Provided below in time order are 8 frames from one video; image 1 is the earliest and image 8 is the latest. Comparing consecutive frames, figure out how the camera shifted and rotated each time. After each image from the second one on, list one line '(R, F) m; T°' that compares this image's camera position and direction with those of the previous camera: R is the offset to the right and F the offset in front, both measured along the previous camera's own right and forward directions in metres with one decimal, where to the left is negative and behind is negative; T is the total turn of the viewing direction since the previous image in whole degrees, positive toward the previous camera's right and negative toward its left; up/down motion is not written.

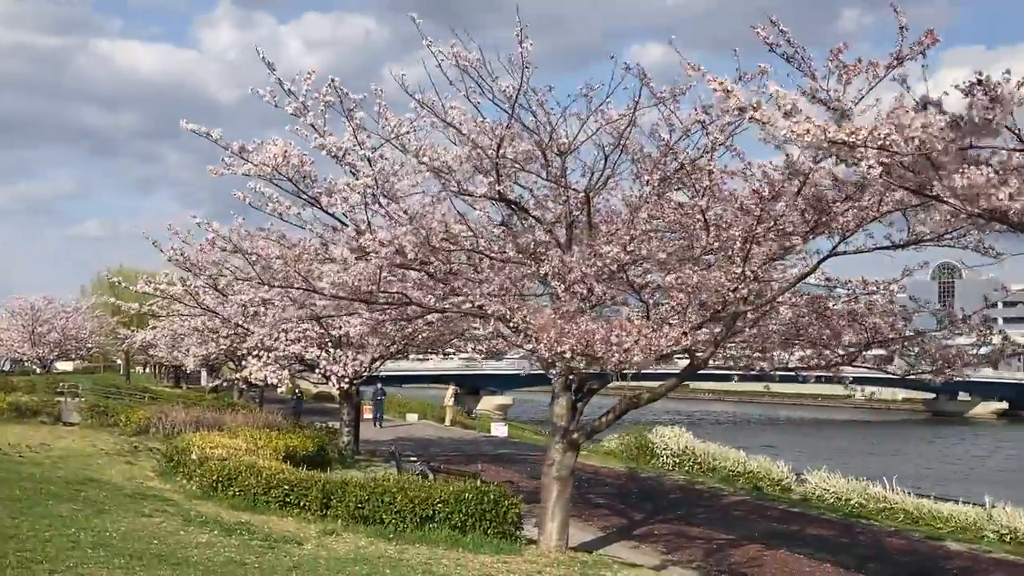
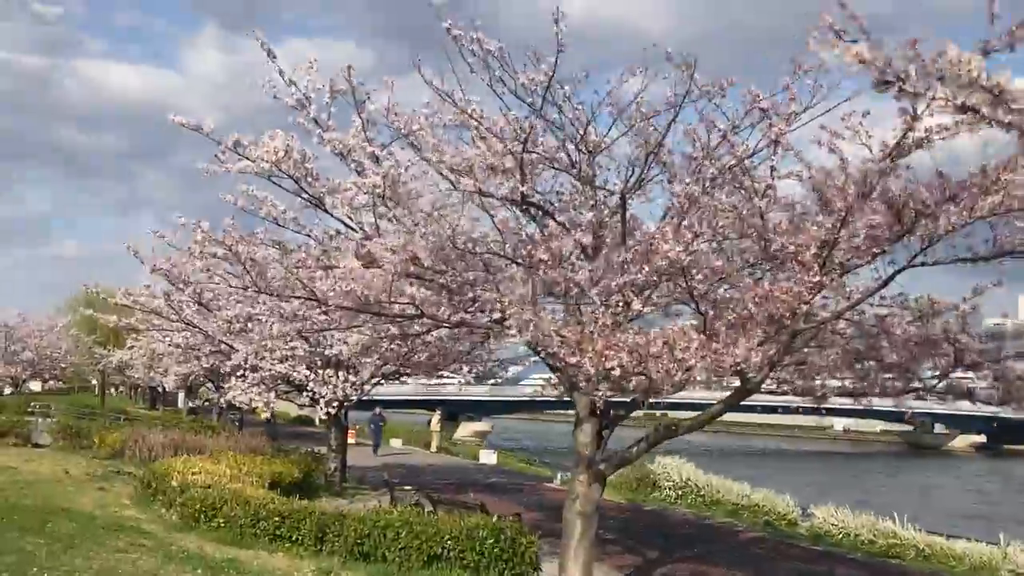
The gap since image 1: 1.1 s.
(-0.4, +1.1) m; +1°
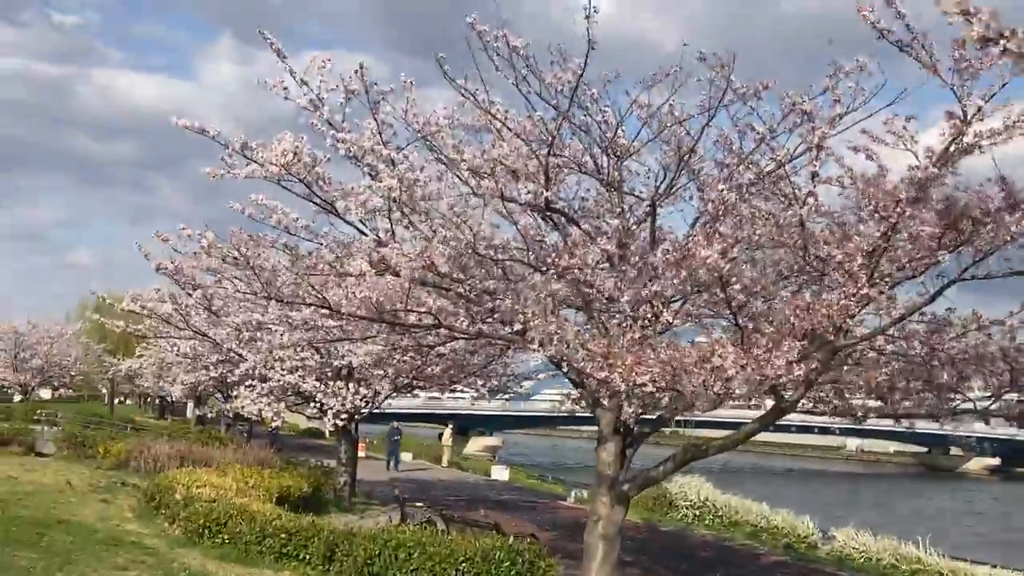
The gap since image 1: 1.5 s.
(-0.1, +0.4) m; -1°
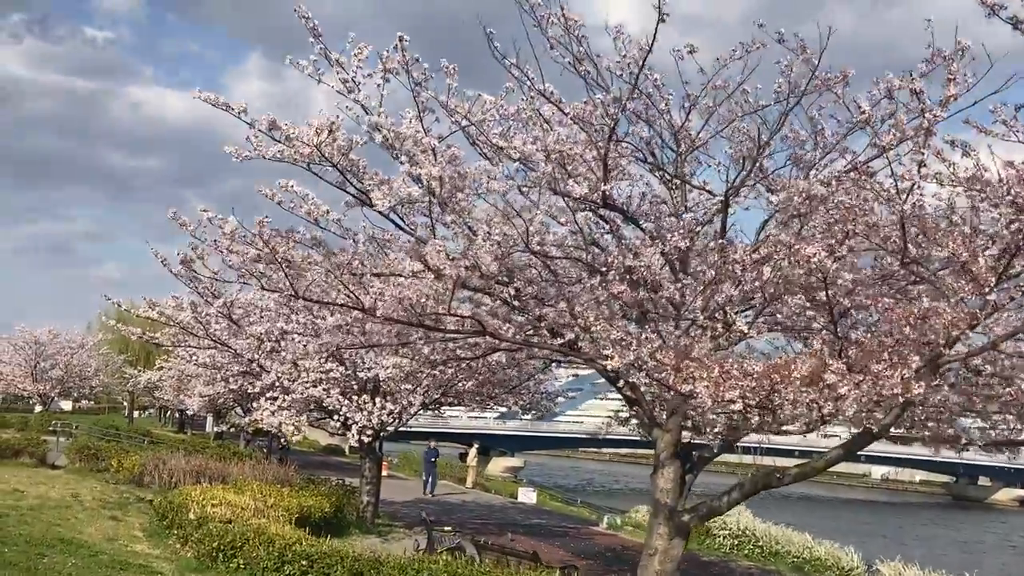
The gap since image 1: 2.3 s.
(-0.2, +0.9) m; -1°
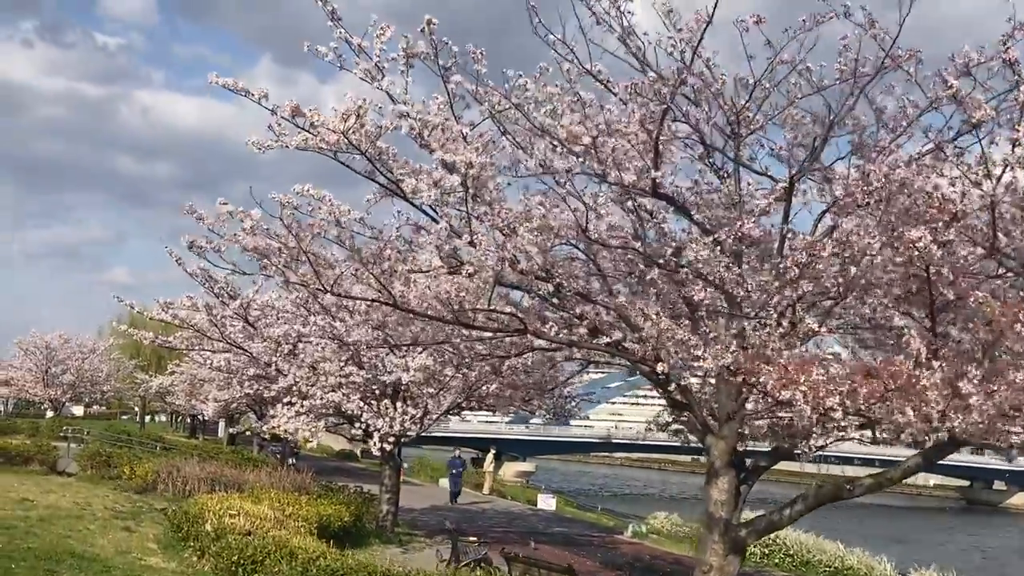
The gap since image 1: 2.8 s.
(-0.2, +0.6) m; 0°
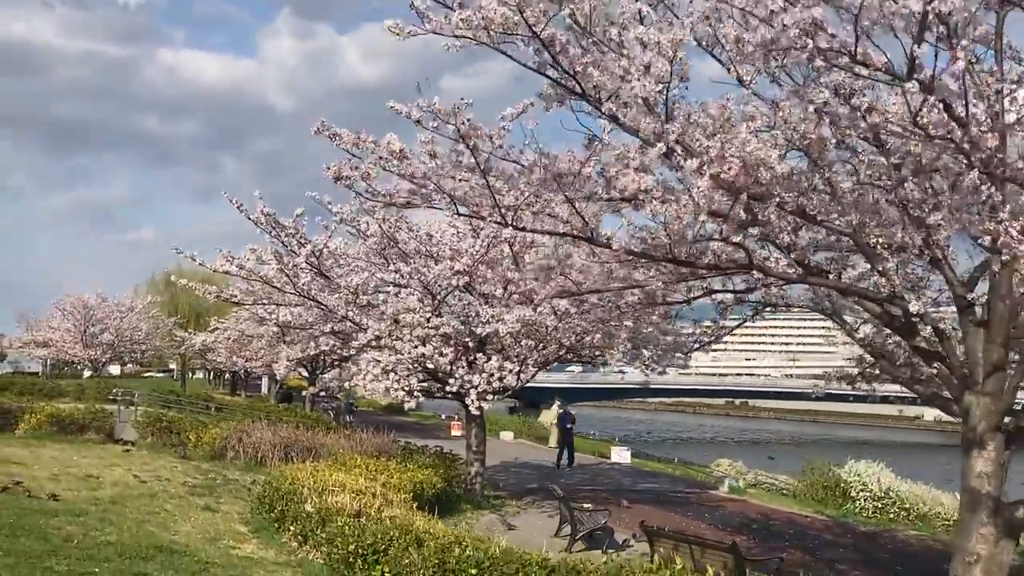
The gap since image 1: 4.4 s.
(-1.0, +1.7) m; -1°
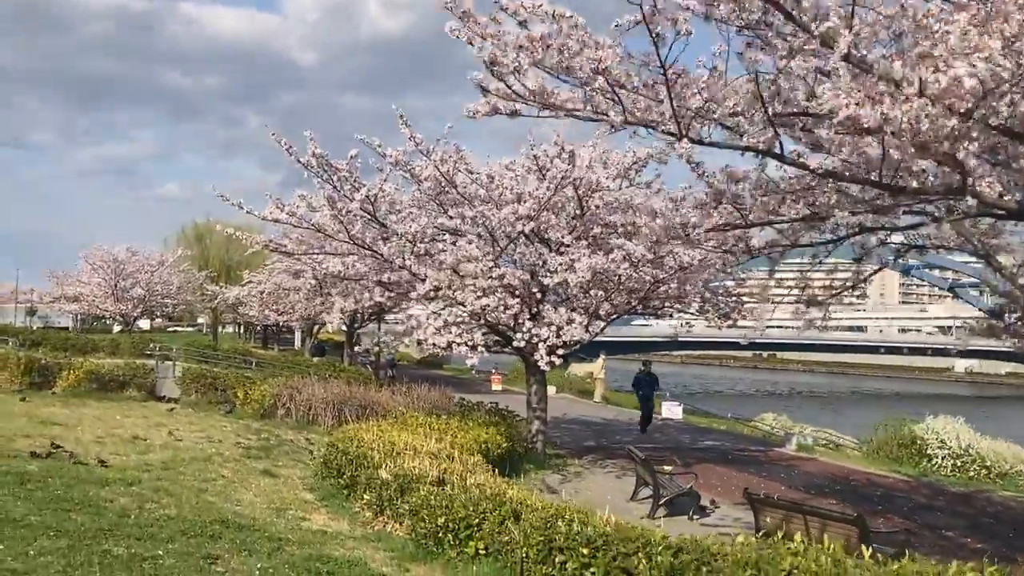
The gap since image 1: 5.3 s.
(-0.5, +1.0) m; -1°
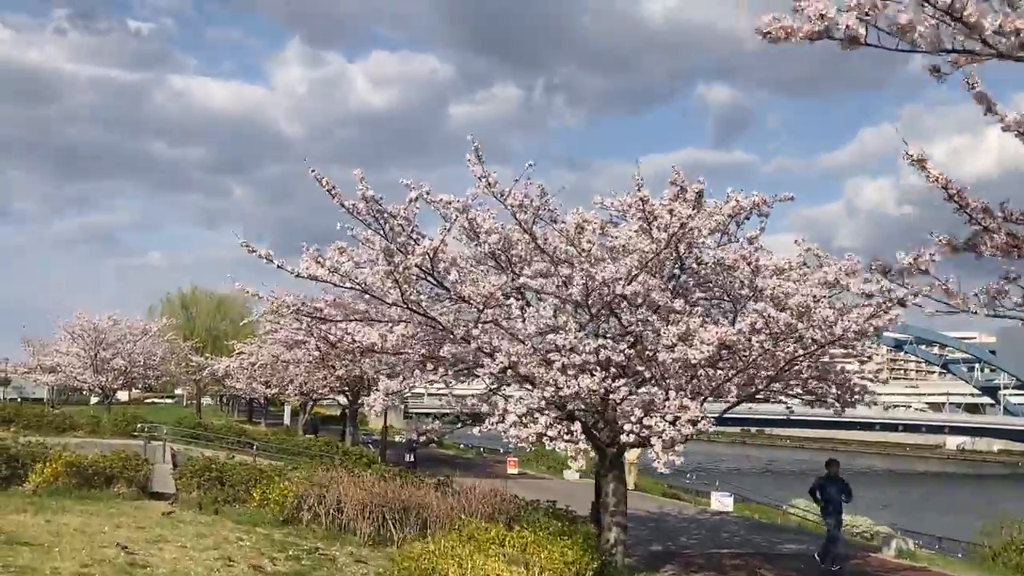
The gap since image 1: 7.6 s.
(-1.1, +2.6) m; +1°
